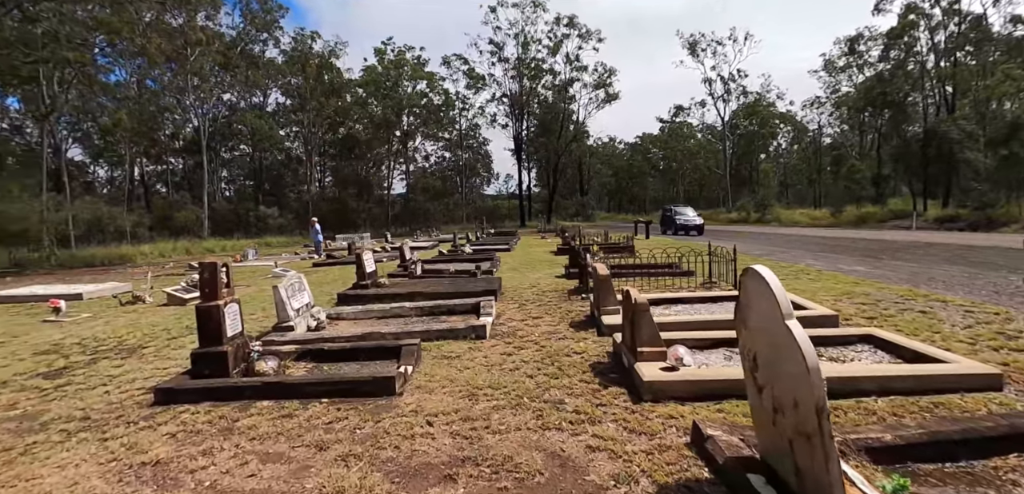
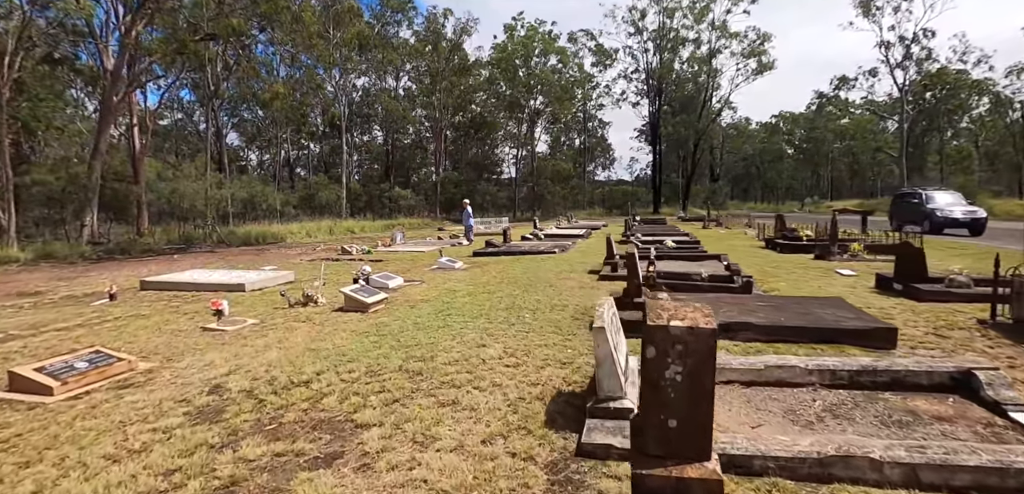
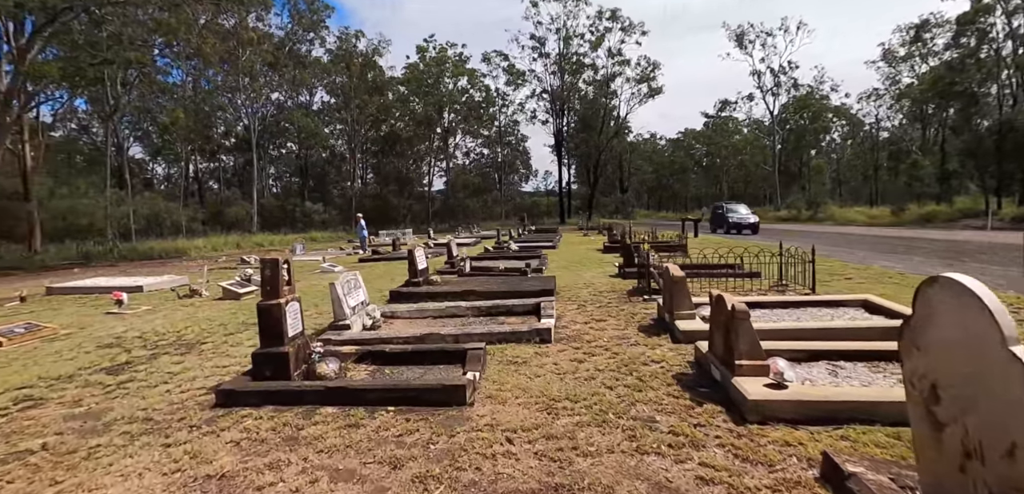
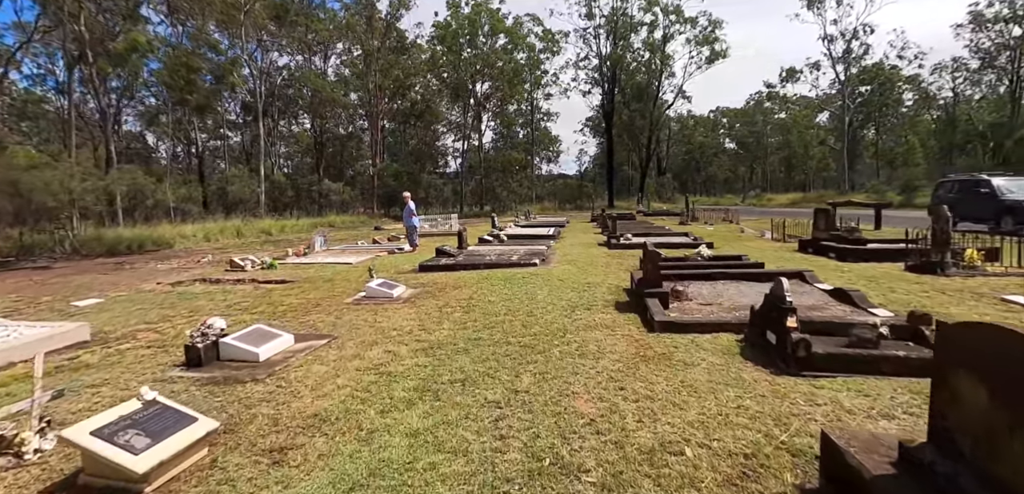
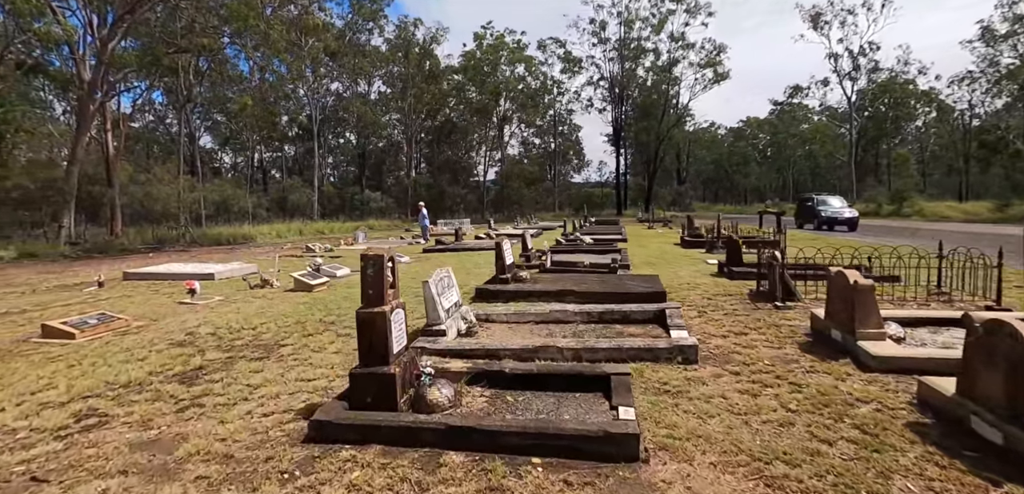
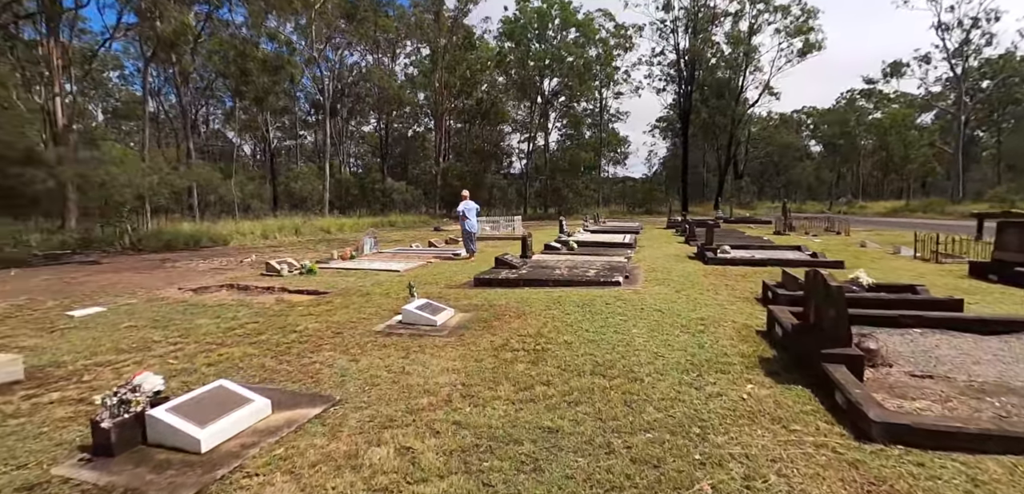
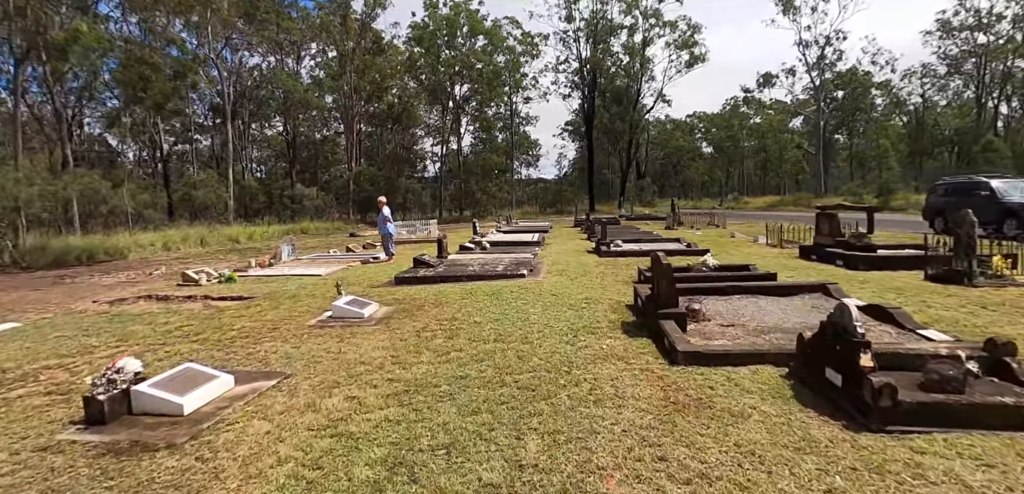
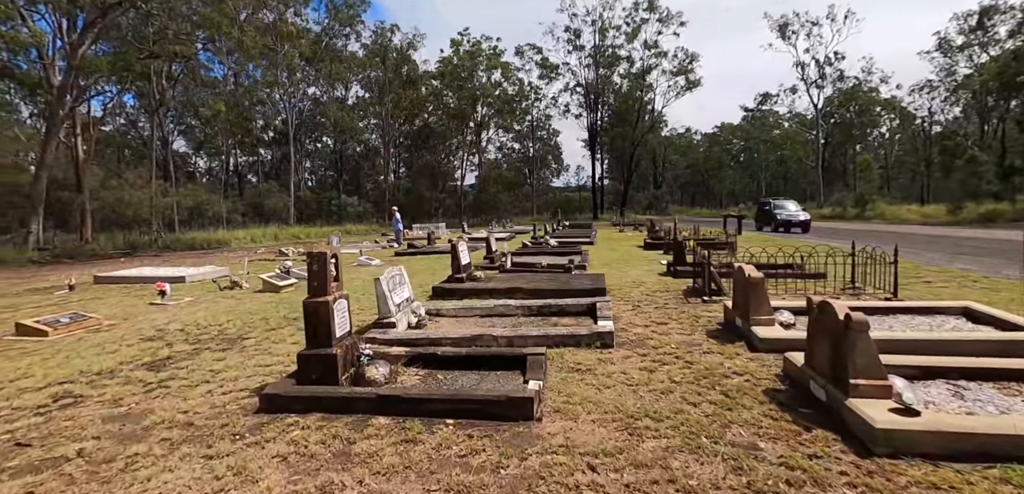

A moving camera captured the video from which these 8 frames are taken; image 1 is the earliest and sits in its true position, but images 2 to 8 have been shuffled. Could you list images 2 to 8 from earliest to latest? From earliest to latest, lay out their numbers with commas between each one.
3, 8, 5, 2, 4, 7, 6
